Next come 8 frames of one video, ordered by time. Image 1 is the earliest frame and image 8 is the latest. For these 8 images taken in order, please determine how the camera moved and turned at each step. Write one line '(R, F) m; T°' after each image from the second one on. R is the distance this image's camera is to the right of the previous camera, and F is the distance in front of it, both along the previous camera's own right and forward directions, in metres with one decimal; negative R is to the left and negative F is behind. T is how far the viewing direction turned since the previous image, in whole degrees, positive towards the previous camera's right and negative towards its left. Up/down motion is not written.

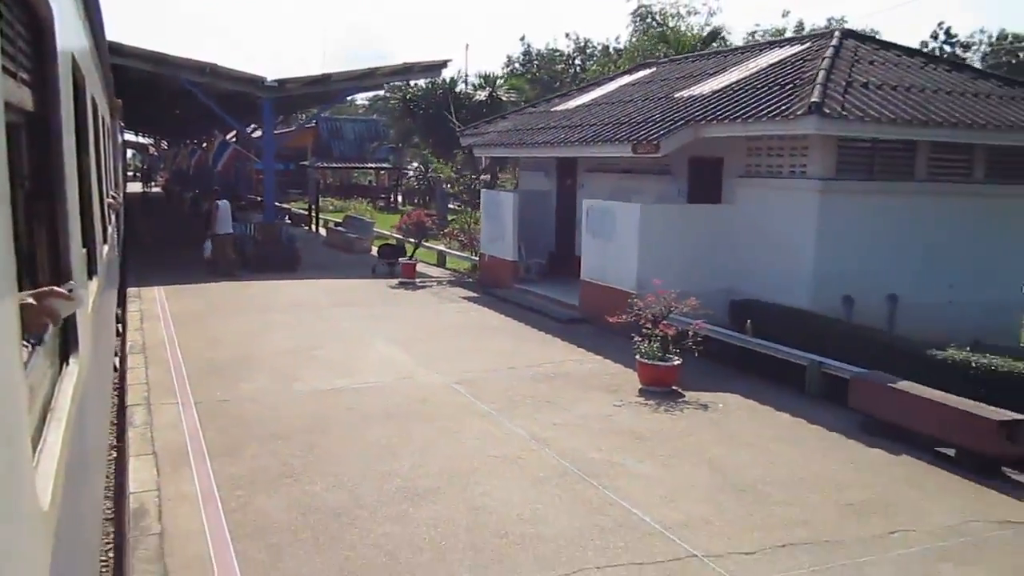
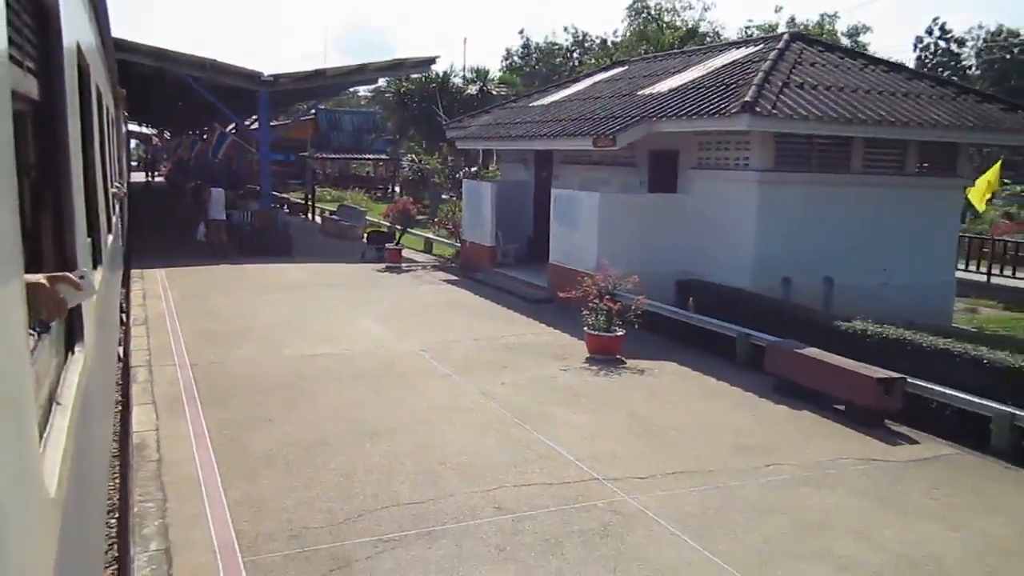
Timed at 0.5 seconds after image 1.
(+0.5, -1.1) m; 0°
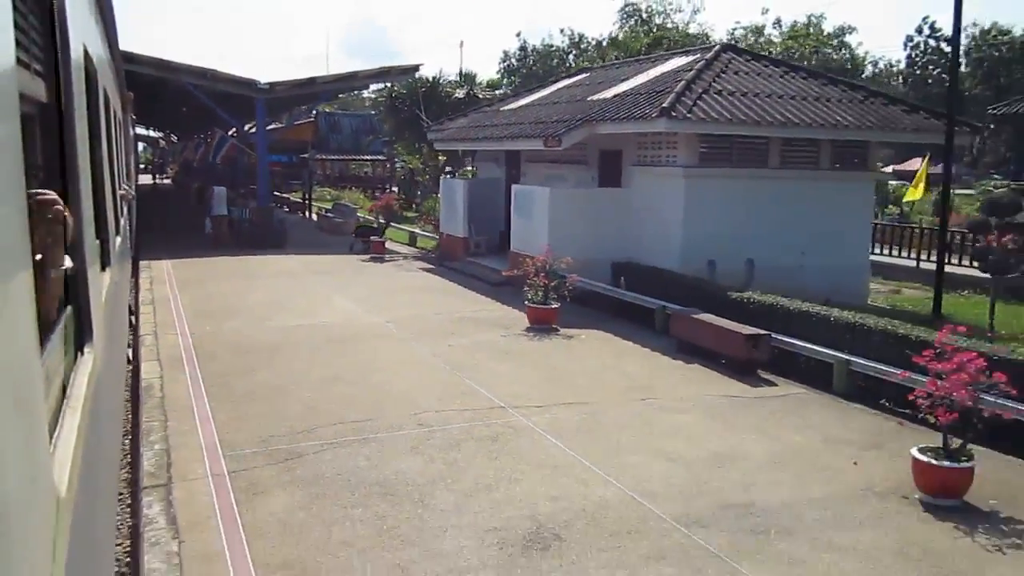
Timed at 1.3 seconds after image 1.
(+0.7, -1.7) m; 0°
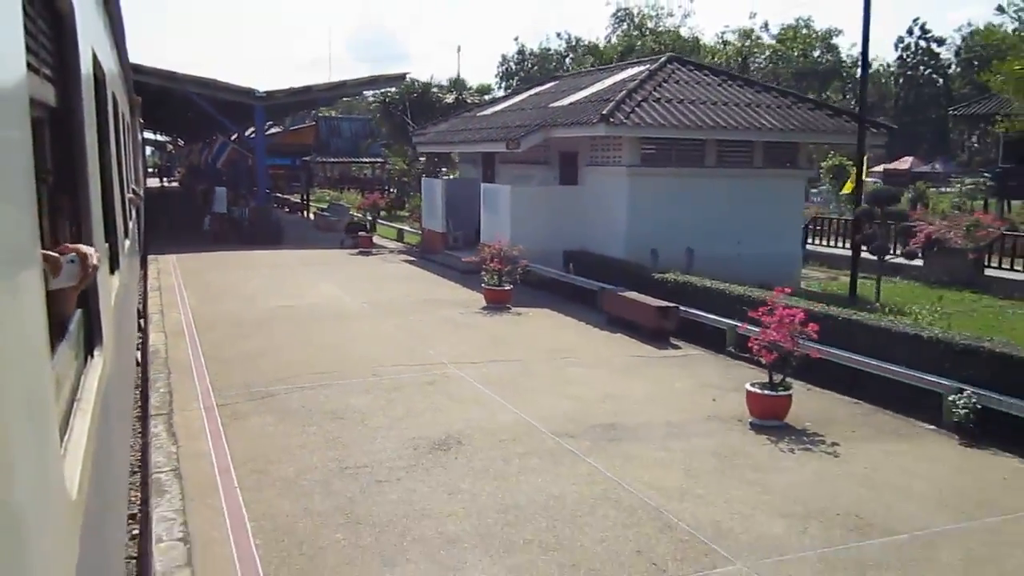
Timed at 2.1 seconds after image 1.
(+0.7, -1.7) m; 0°
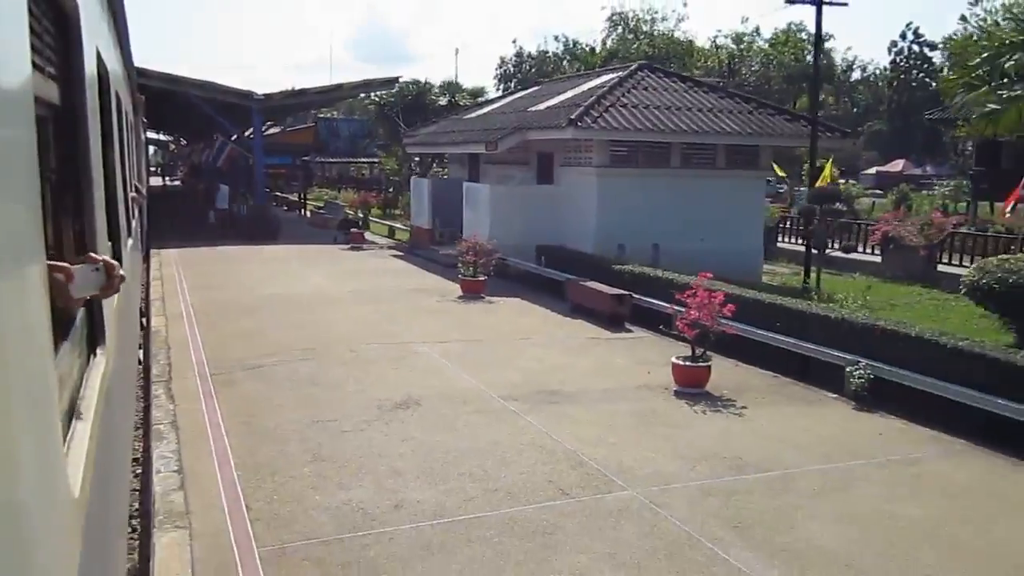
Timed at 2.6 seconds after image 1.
(+0.5, -1.1) m; 0°
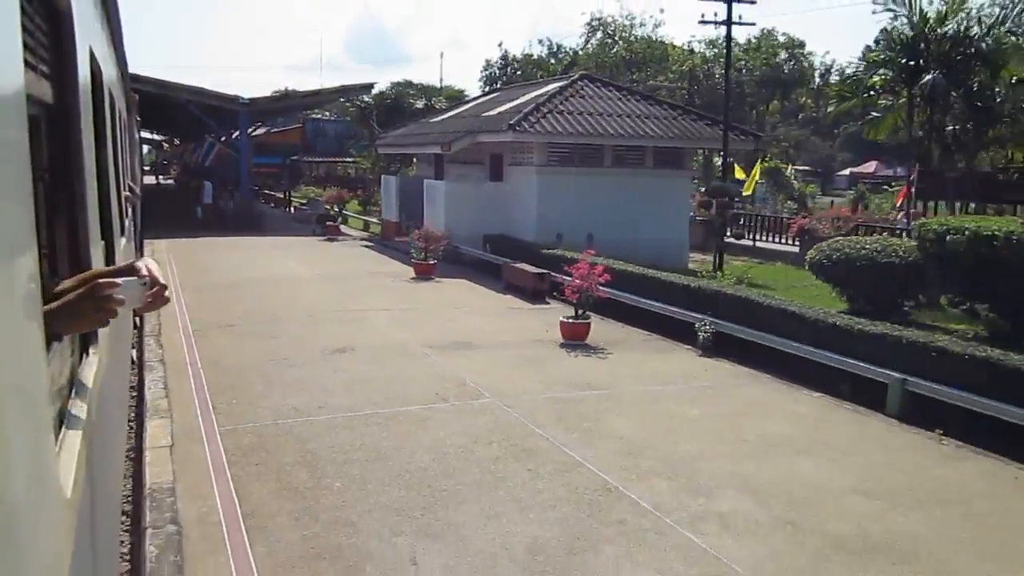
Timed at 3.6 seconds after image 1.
(+0.9, -2.2) m; 0°
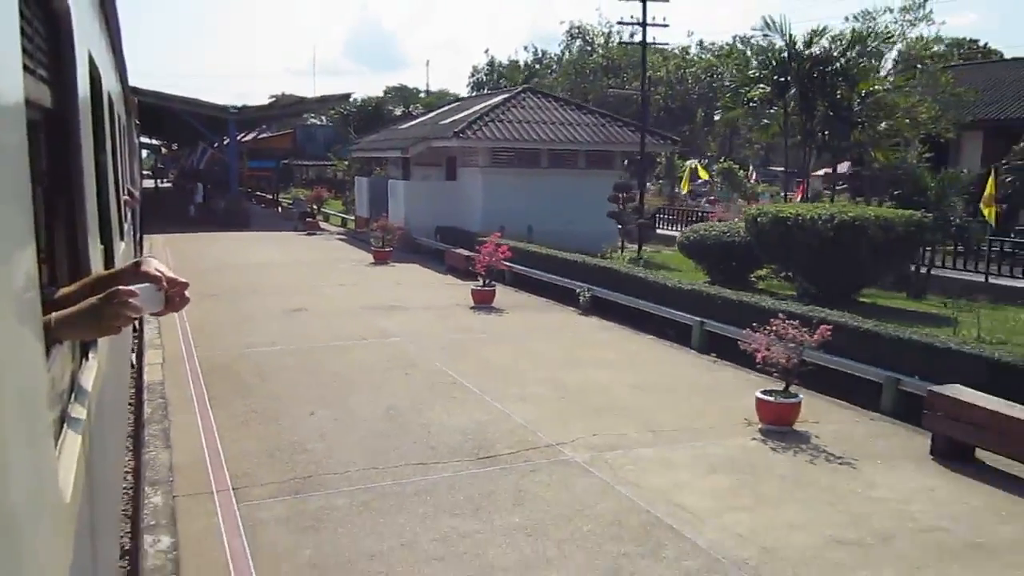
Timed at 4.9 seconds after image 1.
(+1.2, -2.8) m; 0°
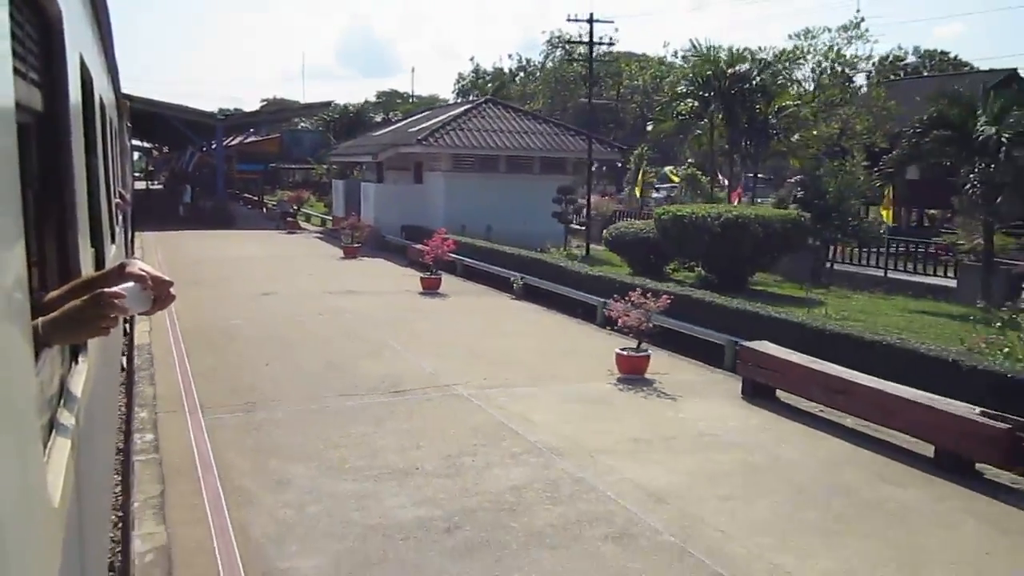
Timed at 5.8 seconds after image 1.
(+0.9, -2.0) m; +1°
